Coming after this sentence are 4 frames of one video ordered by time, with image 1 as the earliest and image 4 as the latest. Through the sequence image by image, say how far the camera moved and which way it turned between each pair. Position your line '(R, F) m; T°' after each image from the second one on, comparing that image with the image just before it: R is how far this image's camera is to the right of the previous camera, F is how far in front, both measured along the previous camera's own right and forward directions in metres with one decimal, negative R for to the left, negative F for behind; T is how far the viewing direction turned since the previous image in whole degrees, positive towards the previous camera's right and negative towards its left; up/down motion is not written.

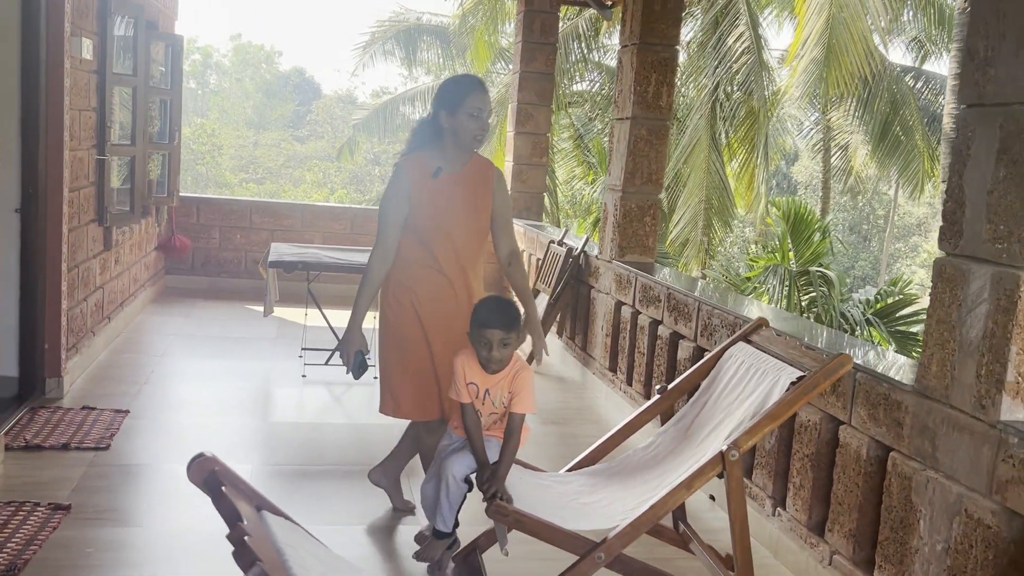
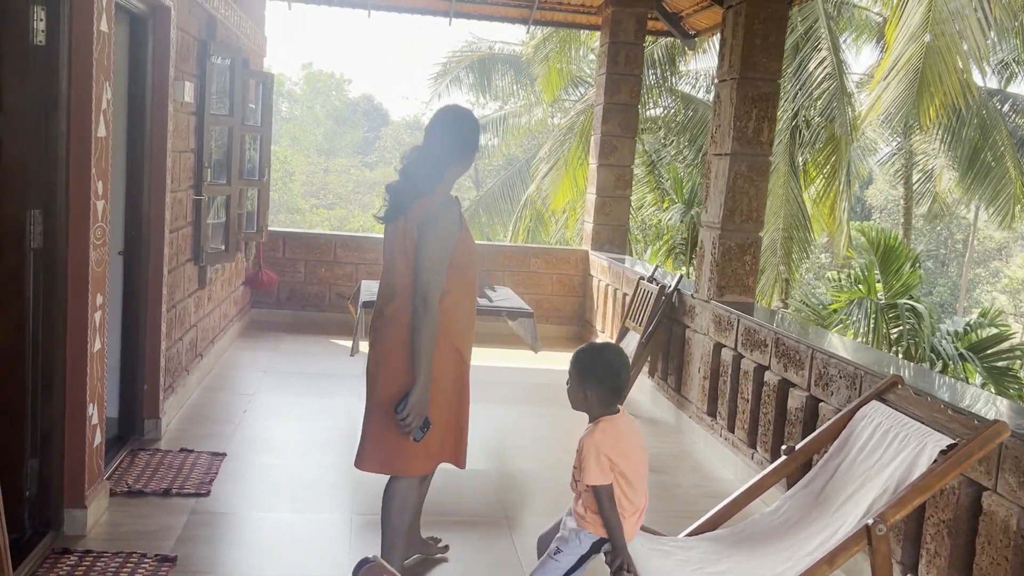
(-0.2, +0.1) m; -4°
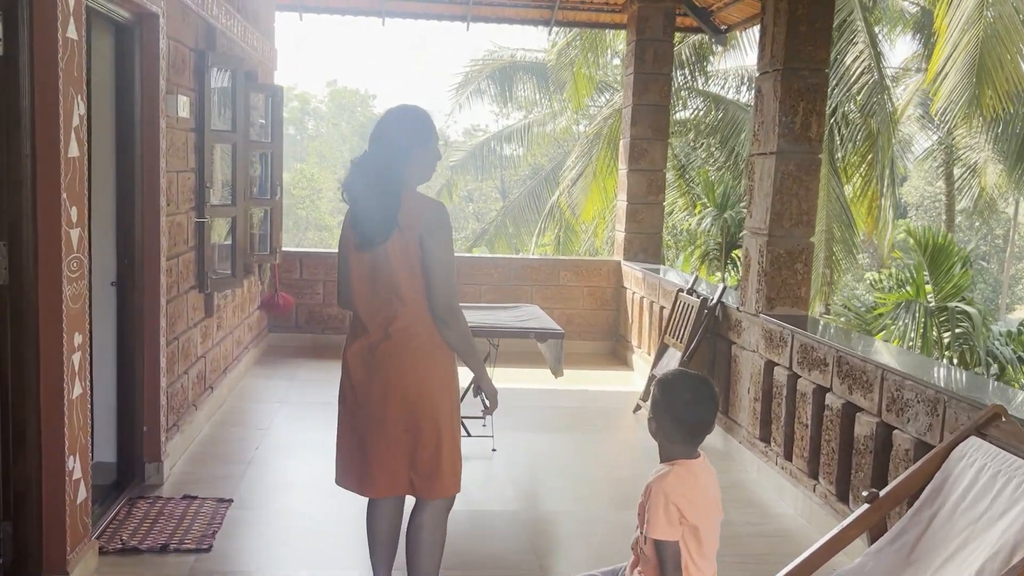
(0.0, +0.4) m; -2°
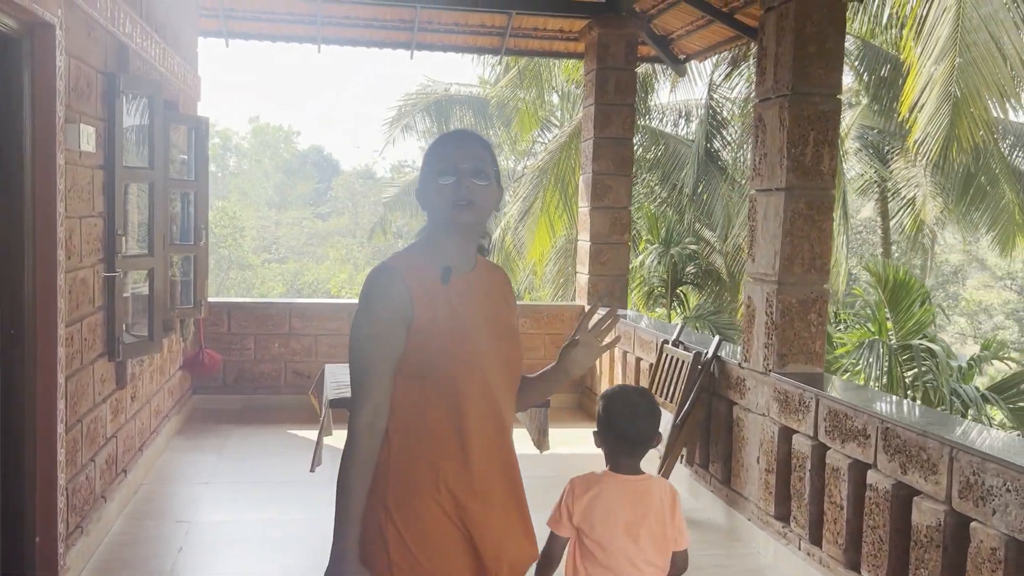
(-0.2, +0.6) m; +5°
